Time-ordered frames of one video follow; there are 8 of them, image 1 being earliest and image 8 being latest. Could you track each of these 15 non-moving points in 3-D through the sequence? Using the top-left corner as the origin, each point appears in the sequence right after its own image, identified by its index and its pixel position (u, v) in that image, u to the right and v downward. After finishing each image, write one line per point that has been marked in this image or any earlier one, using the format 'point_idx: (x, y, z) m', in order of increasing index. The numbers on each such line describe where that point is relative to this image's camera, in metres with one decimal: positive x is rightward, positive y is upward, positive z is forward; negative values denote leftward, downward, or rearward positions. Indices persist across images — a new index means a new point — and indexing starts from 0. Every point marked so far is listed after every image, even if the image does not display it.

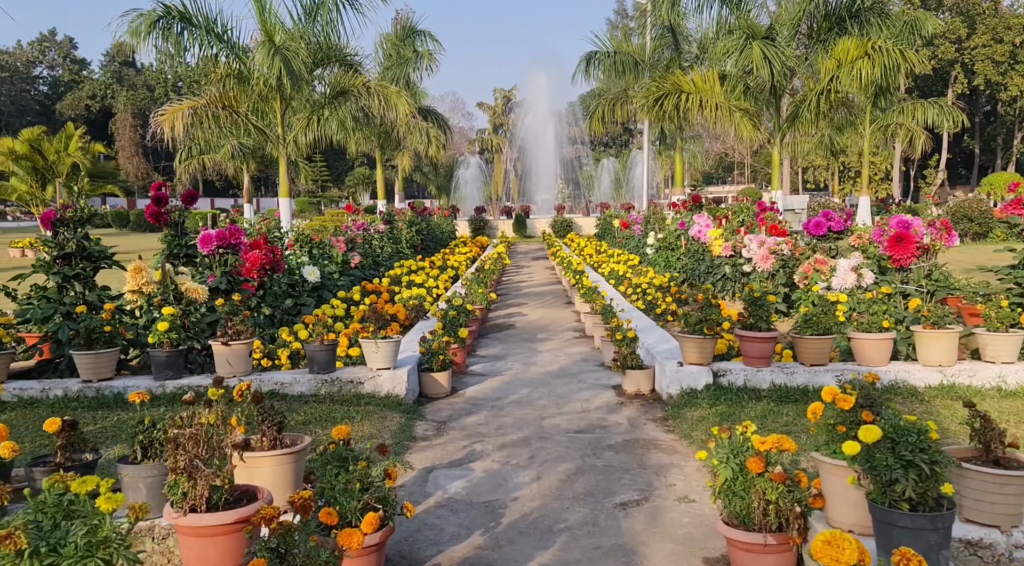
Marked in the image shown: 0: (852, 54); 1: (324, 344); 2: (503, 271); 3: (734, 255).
0: (+4.6, +3.1, +10.4) m
1: (-1.0, -0.3, +4.1) m
2: (-0.2, +0.2, +13.2) m
3: (+2.4, +0.3, +8.3) m
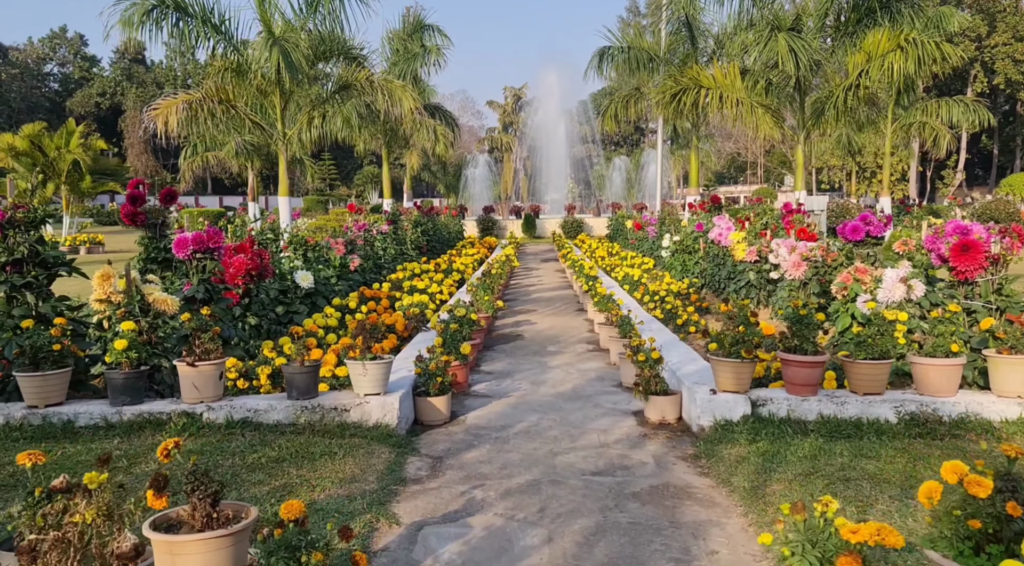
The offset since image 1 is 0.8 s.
0: (+4.7, +3.0, +9.8) m
1: (-0.9, -0.4, +3.5) m
2: (0.0, +0.1, +12.6) m
3: (+2.5, +0.2, +7.7) m
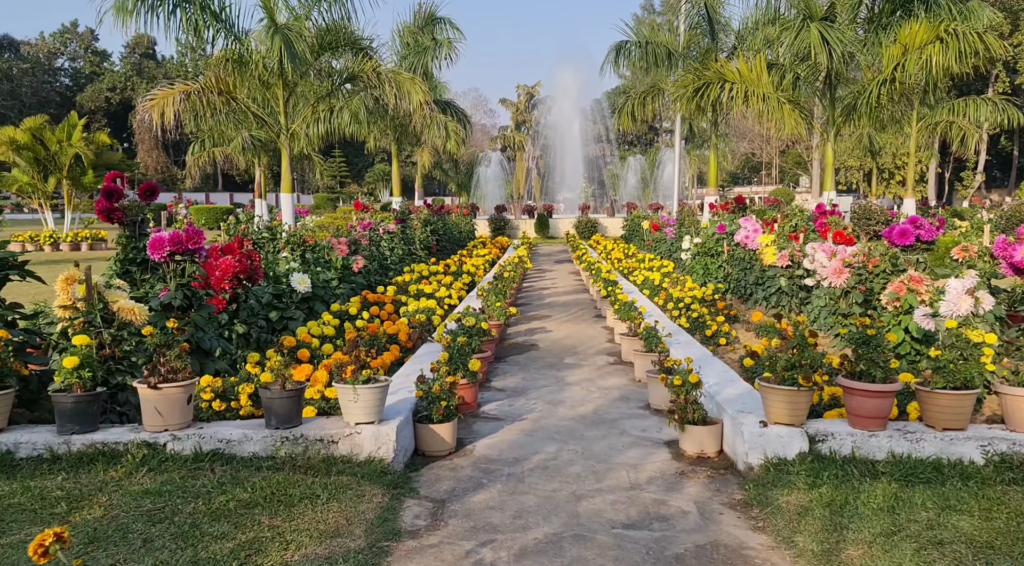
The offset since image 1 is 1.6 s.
0: (+4.9, +2.9, +9.2) m
1: (-0.9, -0.4, +3.0) m
2: (+0.2, +0.1, +12.1) m
3: (+2.6, +0.2, +7.2) m
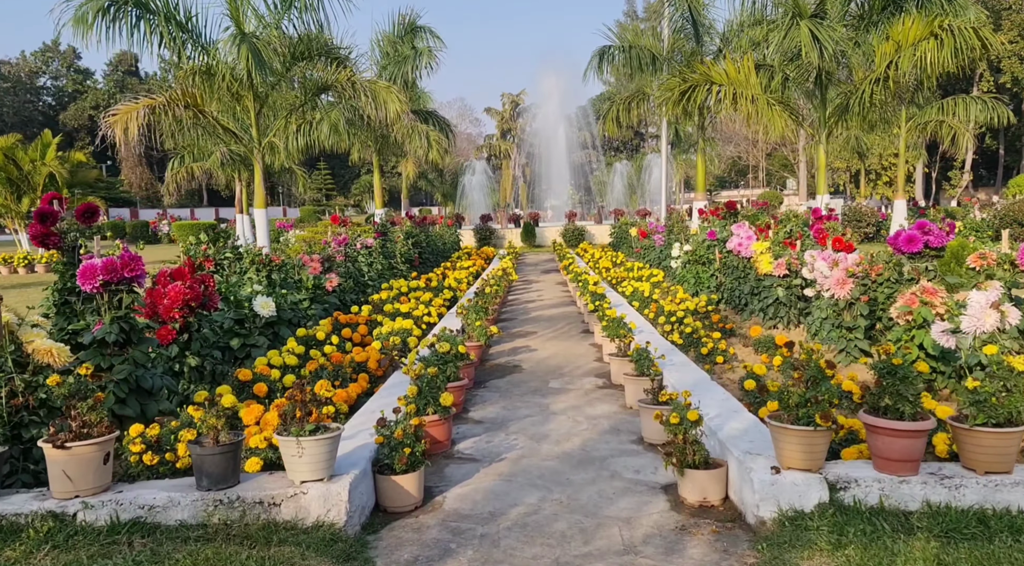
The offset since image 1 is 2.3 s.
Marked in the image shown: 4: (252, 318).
0: (+4.6, +2.8, +8.9) m
1: (-1.0, -0.5, +2.6) m
2: (0.0, -0.1, +11.7) m
3: (+2.4, +0.1, +6.8) m
4: (-1.9, -0.2, +5.5) m
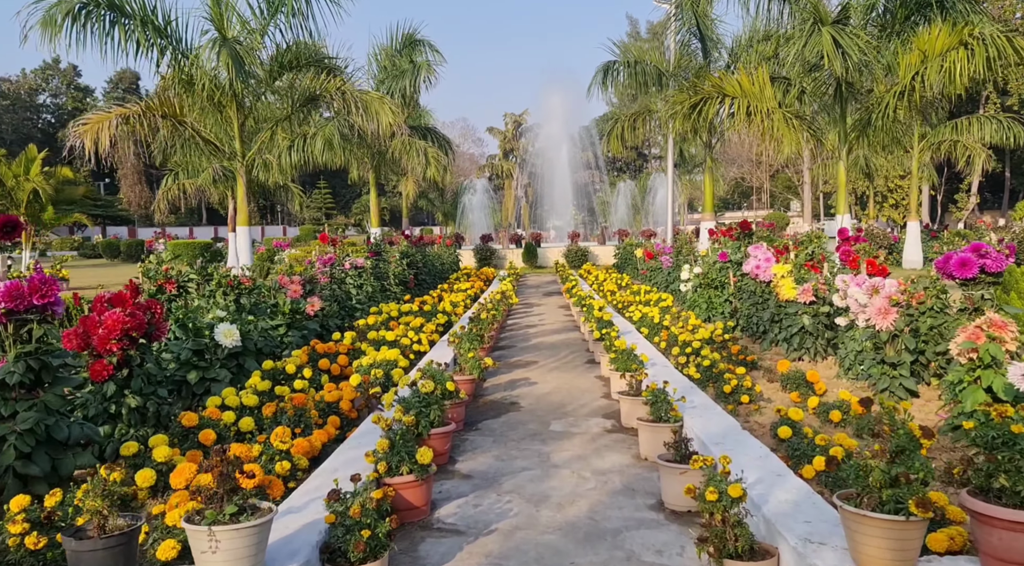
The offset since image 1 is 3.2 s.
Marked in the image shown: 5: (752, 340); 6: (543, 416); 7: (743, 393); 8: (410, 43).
0: (+4.6, +2.6, +8.3) m
1: (-1.0, -0.6, +1.9) m
2: (0.0, -0.4, +11.1) m
3: (+2.4, -0.1, +6.1) m
4: (-1.9, -0.4, +4.9) m
5: (+2.4, -0.6, +7.8) m
6: (+0.2, -0.8, +4.9) m
7: (+1.4, -0.7, +4.8) m
8: (-2.2, +5.1, +16.6) m
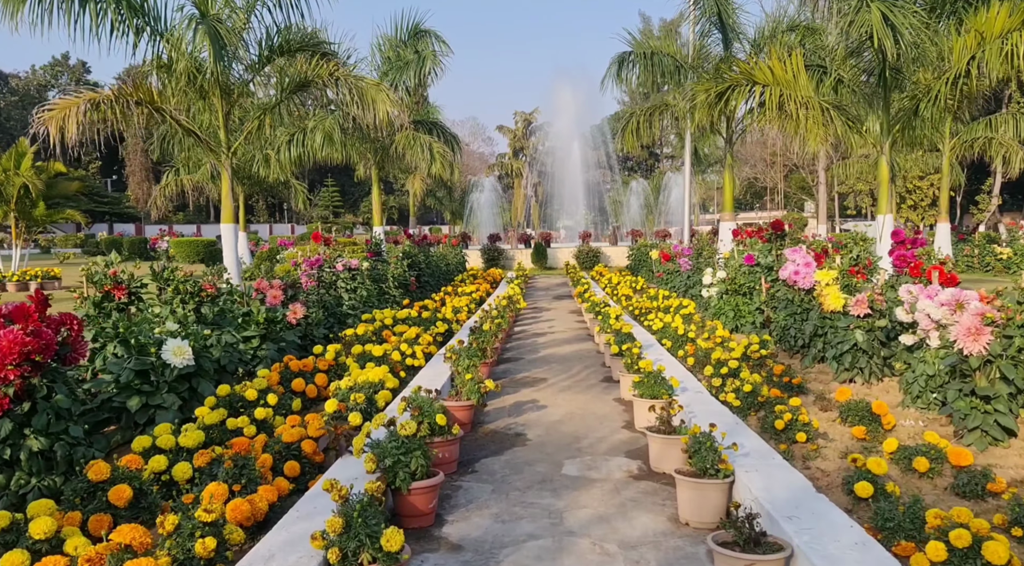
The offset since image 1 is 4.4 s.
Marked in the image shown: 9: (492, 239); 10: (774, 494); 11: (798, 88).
0: (+4.7, +2.5, +7.4) m
1: (-1.0, -0.7, +1.1) m
2: (+0.1, -0.5, +10.2) m
3: (+2.4, -0.2, +5.3) m
4: (-1.8, -0.5, +4.0) m
5: (+2.5, -0.6, +6.9) m
6: (+0.2, -0.9, +4.1) m
7: (+1.4, -0.7, +3.9) m
8: (-2.0, +5.1, +15.7) m
9: (-0.5, +1.1, +19.7) m
10: (+0.9, -0.7, +2.8) m
11: (+3.2, +2.2, +8.7) m
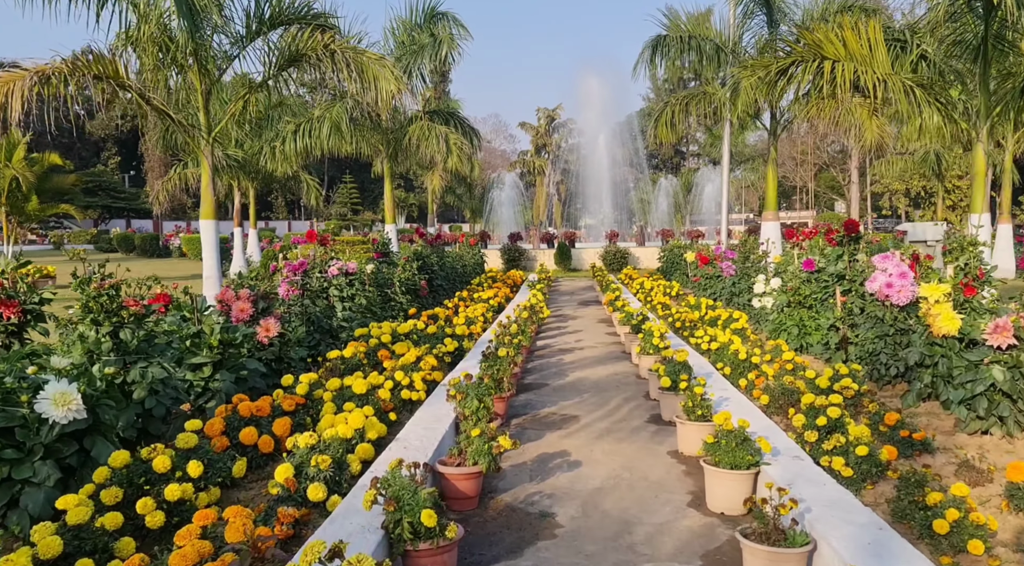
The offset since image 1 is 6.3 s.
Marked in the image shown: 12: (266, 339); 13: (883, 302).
0: (+4.9, +2.4, +6.0) m
1: (-1.0, -0.8, -0.1) m
2: (+0.3, -0.5, +9.0) m
3: (+2.6, -0.3, +4.0) m
4: (-1.8, -0.5, +2.8) m
5: (+2.6, -0.7, +5.6) m
6: (+0.3, -1.0, +2.8) m
7: (+1.5, -0.8, +2.6) m
8: (-1.5, +5.1, +14.5) m
9: (0.0, +1.1, +18.4) m
10: (+1.0, -0.8, +1.5) m
11: (+3.4, +2.1, +7.3) m
12: (-1.5, -0.4, +4.7) m
13: (+2.6, -0.1, +5.4) m
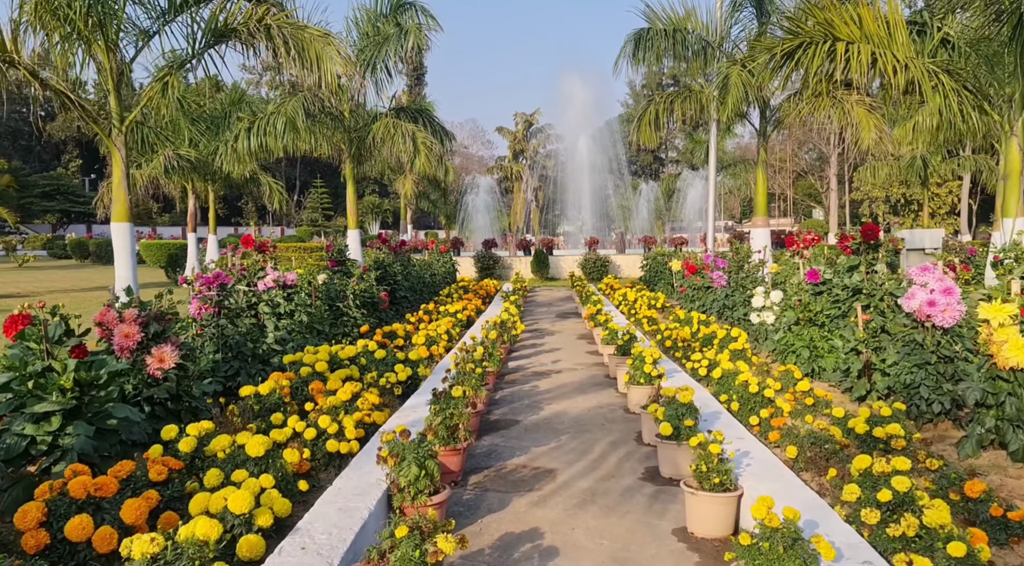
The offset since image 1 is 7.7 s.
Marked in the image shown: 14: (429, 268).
0: (+4.7, +2.2, +5.1) m
1: (-1.1, -0.8, -1.2) m
2: (0.0, -0.7, +7.9) m
3: (+2.4, -0.4, +3.0) m
4: (-1.9, -0.6, +1.7) m
5: (+2.4, -0.8, +4.6) m
6: (+0.2, -1.1, +1.8) m
7: (+1.4, -0.9, +1.6) m
8: (-2.0, +4.9, +13.5) m
9: (-0.6, +0.8, +17.4) m
10: (+0.9, -0.9, +0.4) m
11: (+3.2, +2.0, +6.4) m
12: (-1.7, -0.4, +3.6) m
13: (+2.4, -0.2, +4.4) m
14: (-1.4, +0.3, +13.0) m
